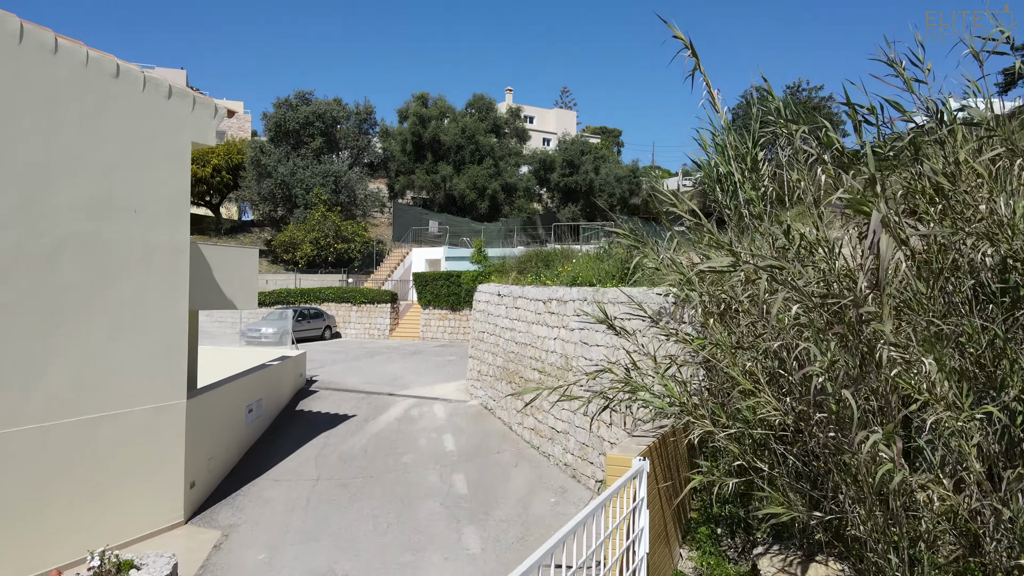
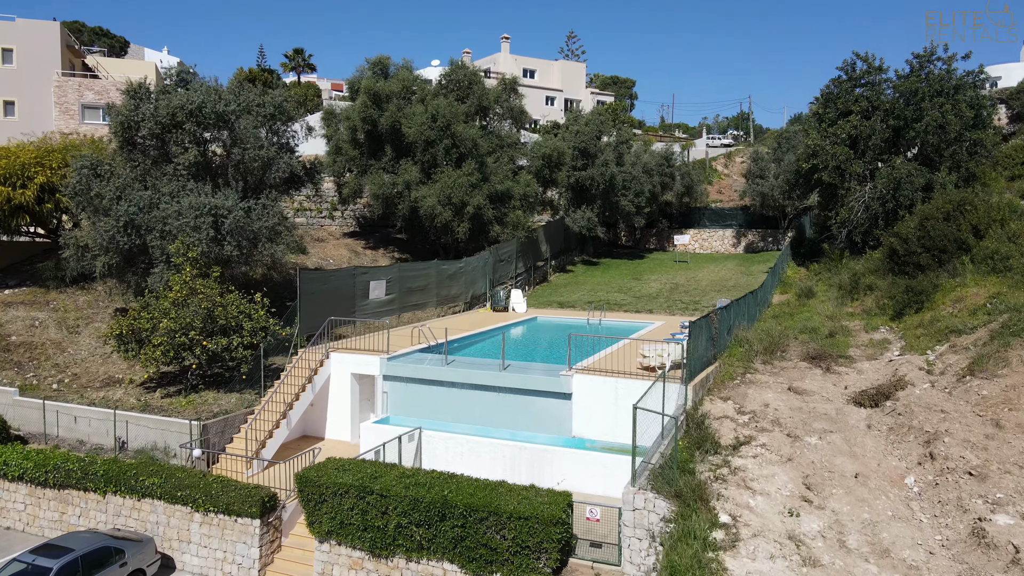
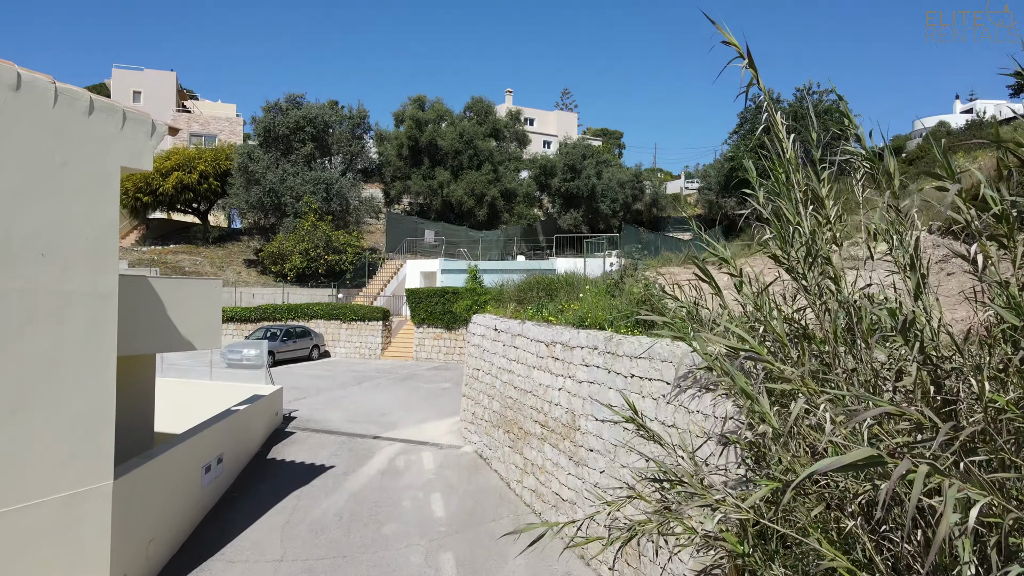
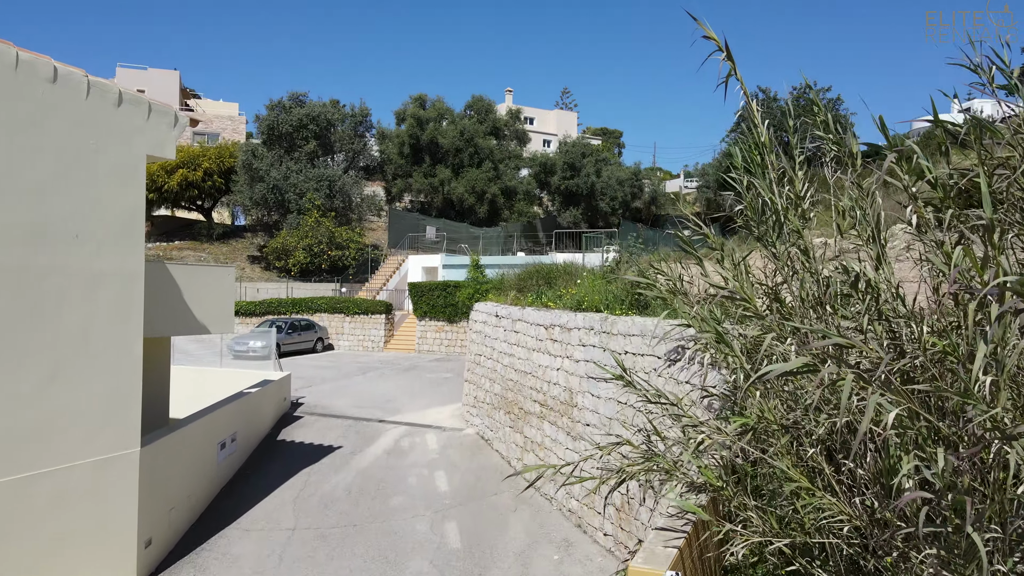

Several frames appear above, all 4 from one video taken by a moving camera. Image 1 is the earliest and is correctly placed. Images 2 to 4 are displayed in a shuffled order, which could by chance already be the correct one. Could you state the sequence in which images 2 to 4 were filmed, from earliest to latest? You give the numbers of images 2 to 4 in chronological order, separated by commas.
4, 3, 2
